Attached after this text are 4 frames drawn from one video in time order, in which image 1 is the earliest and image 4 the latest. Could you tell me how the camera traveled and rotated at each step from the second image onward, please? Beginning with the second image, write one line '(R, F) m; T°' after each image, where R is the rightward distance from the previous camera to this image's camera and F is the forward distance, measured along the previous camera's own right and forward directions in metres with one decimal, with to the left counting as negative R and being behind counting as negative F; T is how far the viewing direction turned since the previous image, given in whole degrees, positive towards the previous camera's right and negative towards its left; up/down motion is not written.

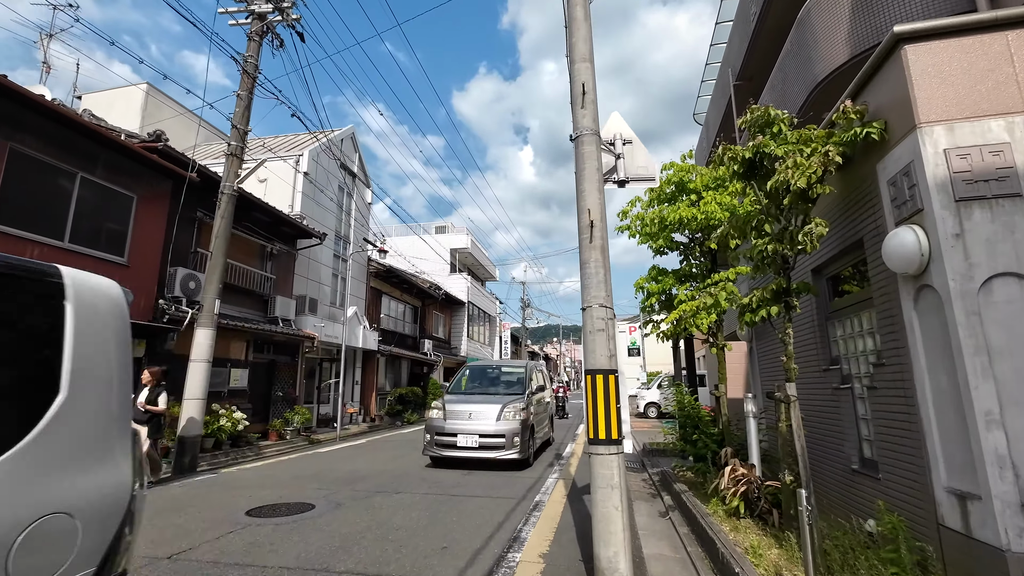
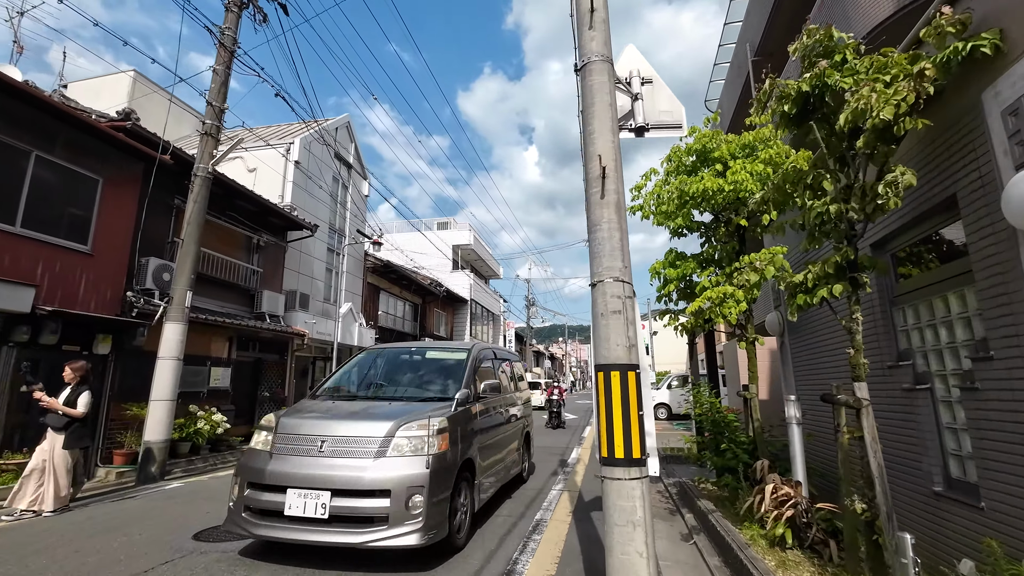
(+0.1, +0.9) m; -1°
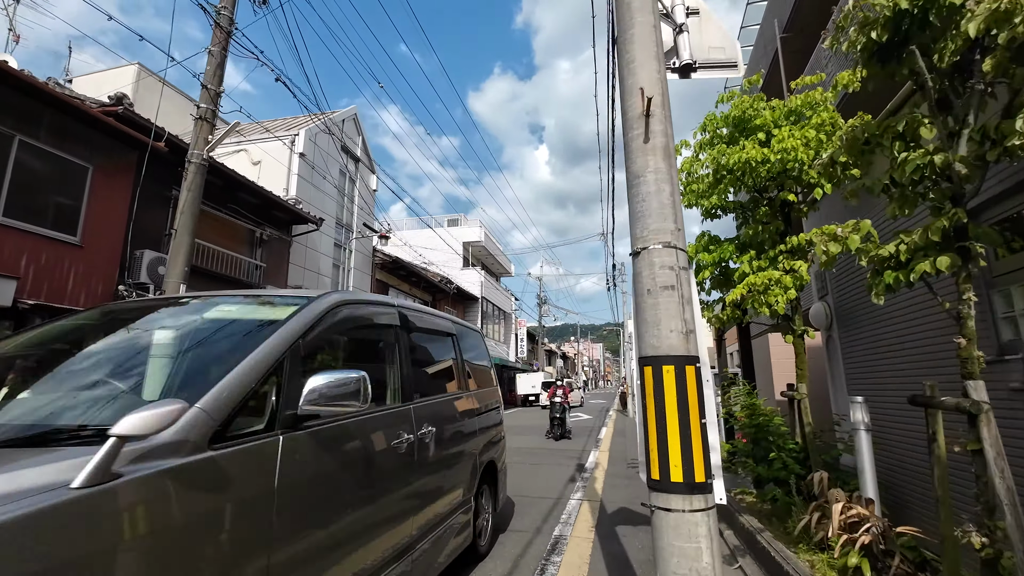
(0.0, +0.6) m; -1°
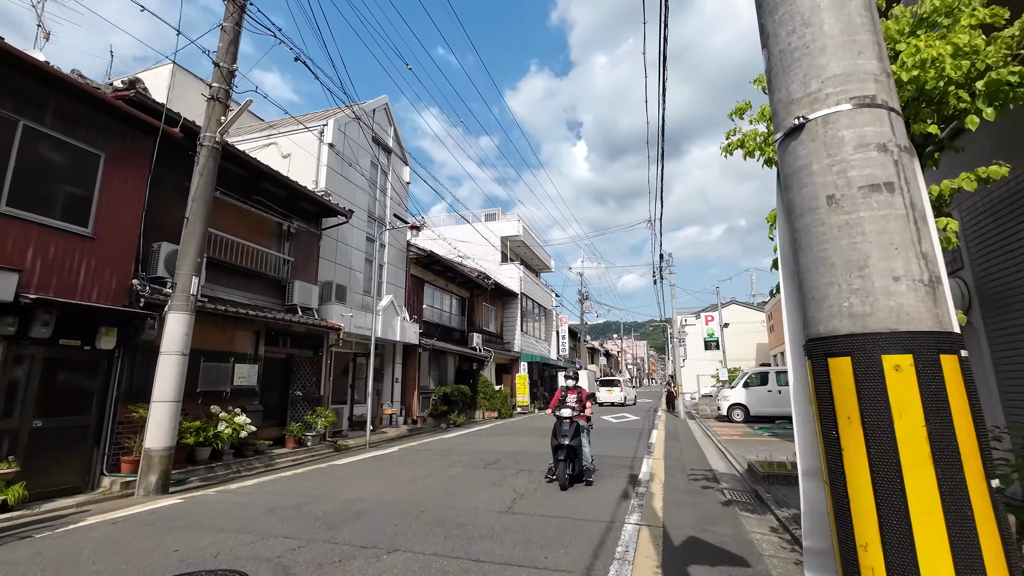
(0.0, +1.0) m; -5°
